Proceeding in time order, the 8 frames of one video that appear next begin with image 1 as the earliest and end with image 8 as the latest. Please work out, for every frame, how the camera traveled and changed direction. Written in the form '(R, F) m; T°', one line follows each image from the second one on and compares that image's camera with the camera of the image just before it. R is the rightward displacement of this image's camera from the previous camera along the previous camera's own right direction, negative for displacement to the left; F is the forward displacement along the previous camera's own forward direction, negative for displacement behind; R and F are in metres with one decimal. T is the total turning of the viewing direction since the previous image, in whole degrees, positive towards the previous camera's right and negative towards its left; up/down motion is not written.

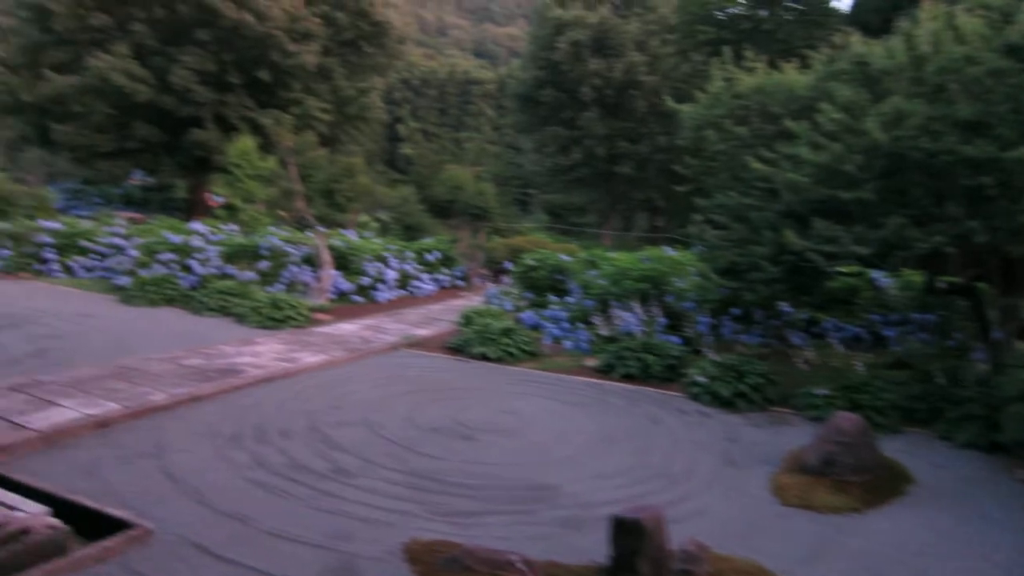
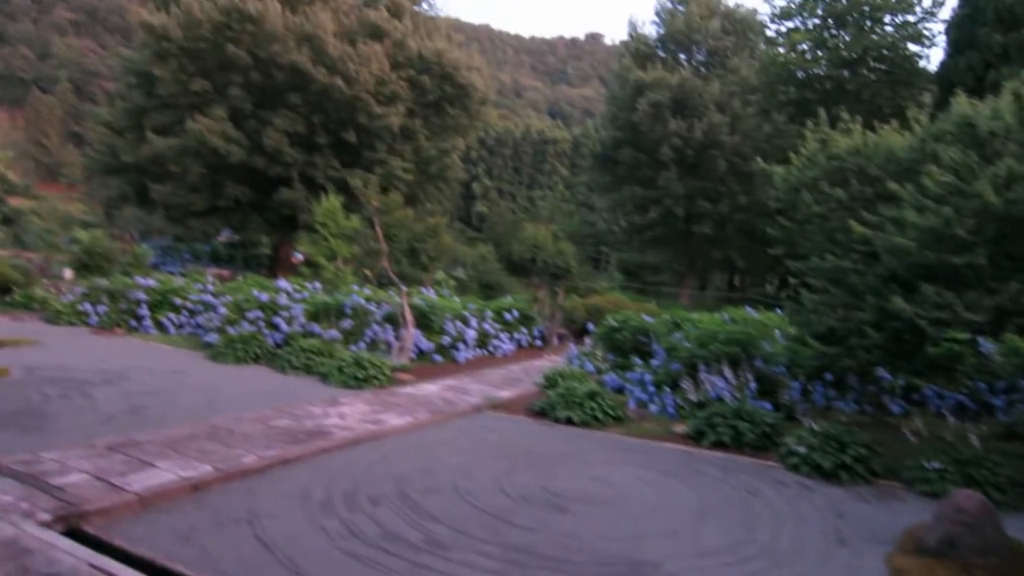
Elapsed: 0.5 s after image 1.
(-0.2, +0.1) m; -5°
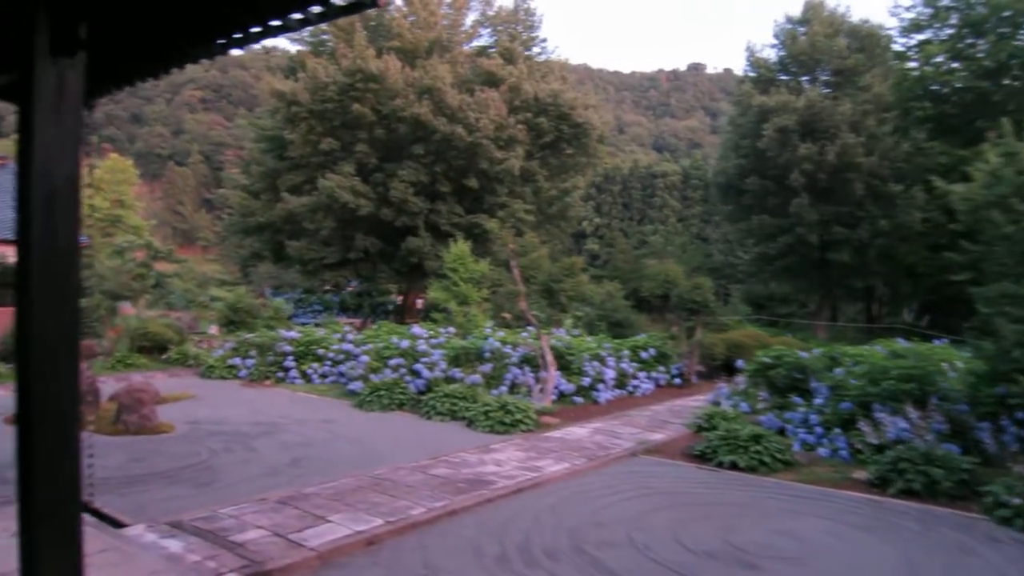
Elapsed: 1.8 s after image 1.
(-0.4, +0.2) m; -8°
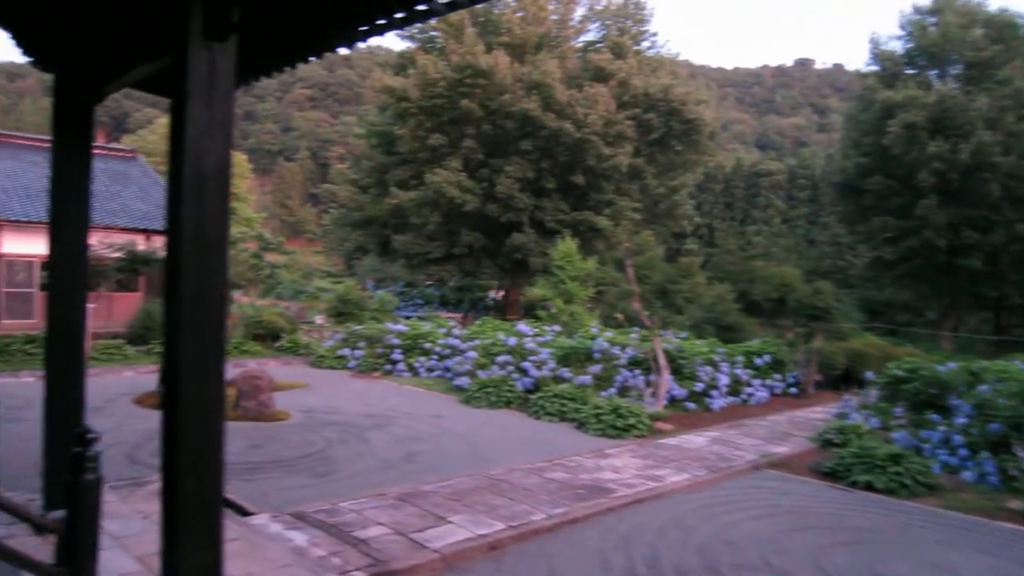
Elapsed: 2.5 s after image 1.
(-0.2, +0.2) m; -7°
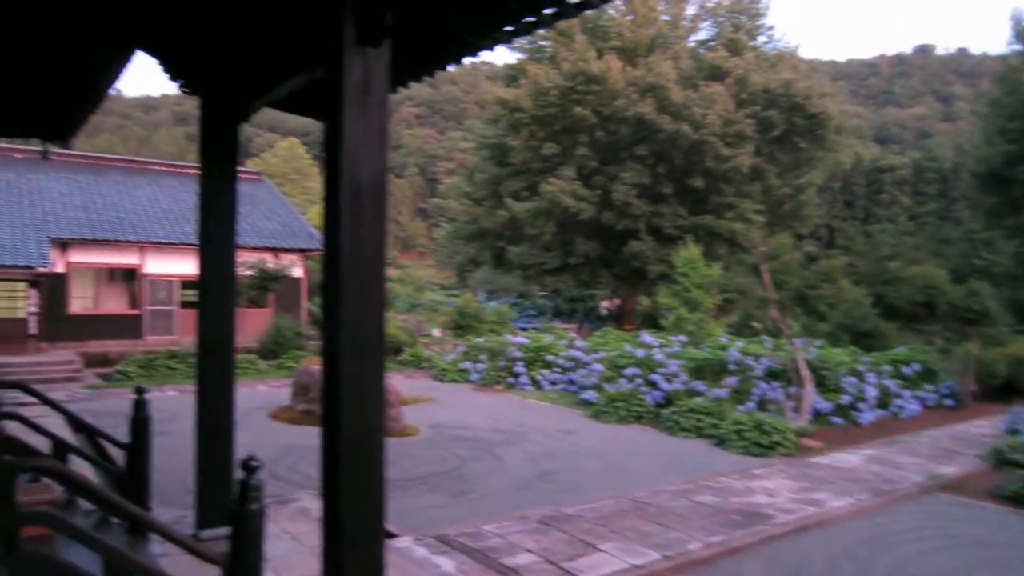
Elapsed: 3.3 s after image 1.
(-0.2, +0.2) m; -8°
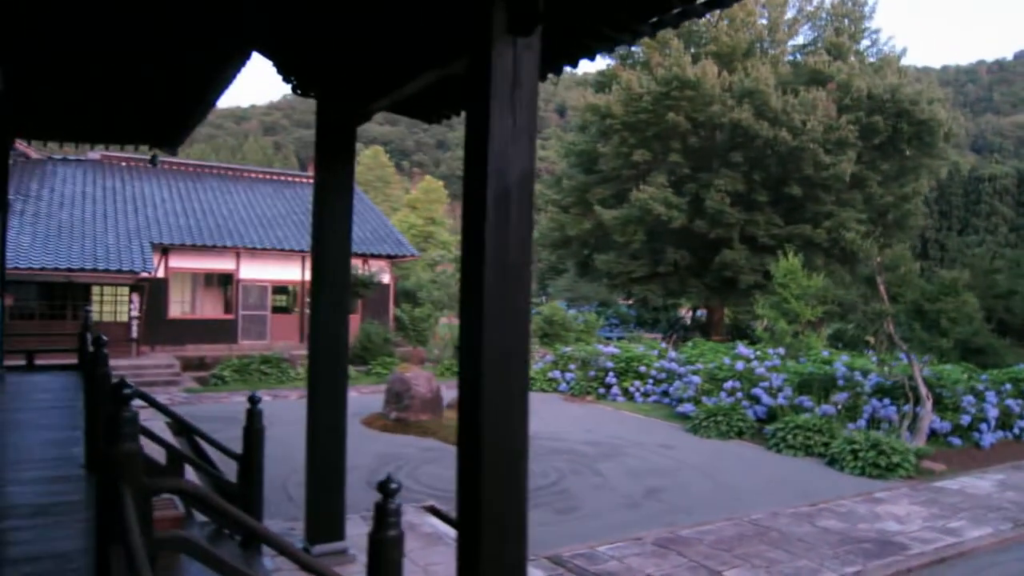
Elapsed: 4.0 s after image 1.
(-0.2, +0.2) m; -5°
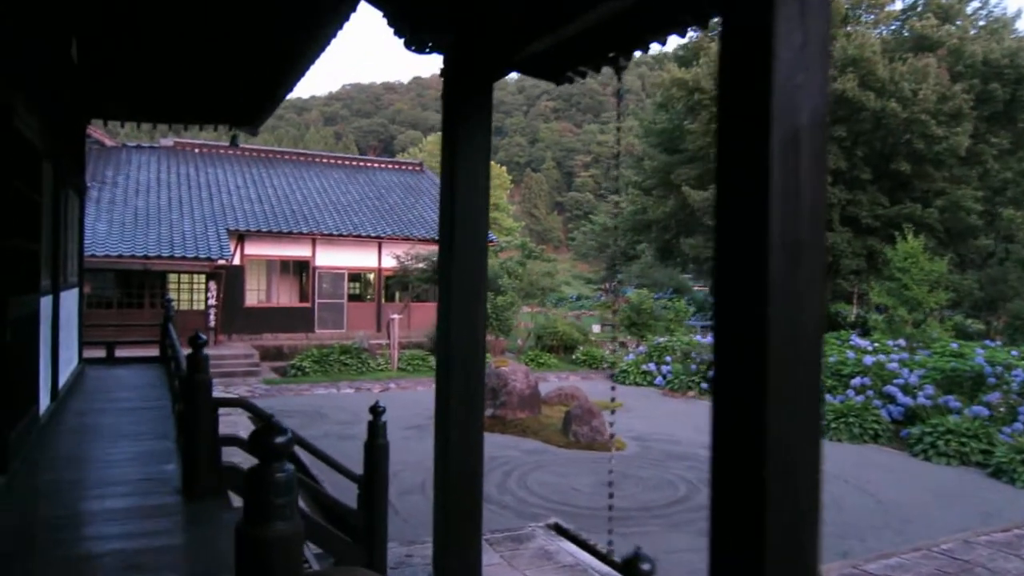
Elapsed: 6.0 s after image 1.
(-0.5, +0.7) m; -4°
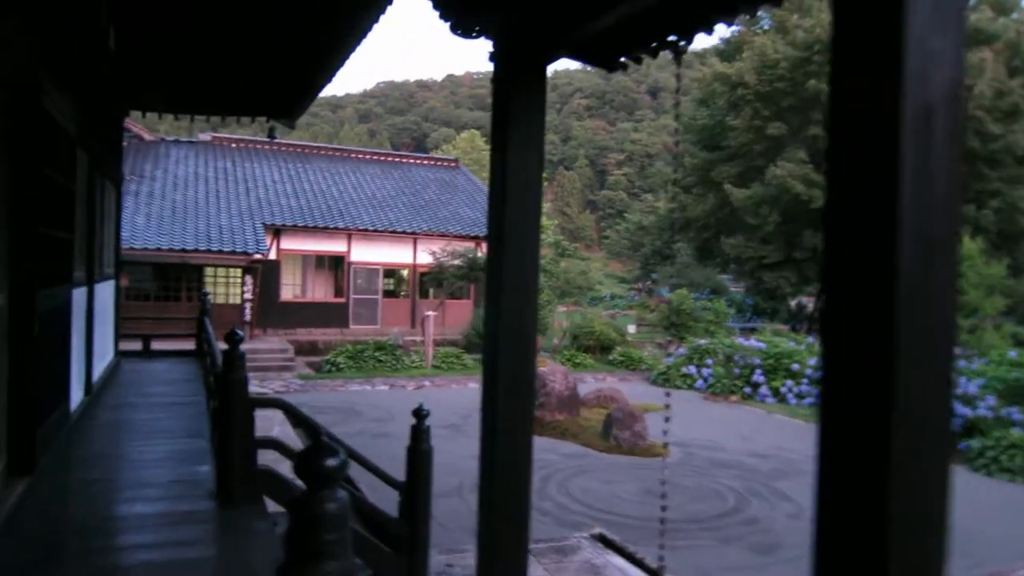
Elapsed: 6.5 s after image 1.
(-0.1, +0.2) m; -2°
